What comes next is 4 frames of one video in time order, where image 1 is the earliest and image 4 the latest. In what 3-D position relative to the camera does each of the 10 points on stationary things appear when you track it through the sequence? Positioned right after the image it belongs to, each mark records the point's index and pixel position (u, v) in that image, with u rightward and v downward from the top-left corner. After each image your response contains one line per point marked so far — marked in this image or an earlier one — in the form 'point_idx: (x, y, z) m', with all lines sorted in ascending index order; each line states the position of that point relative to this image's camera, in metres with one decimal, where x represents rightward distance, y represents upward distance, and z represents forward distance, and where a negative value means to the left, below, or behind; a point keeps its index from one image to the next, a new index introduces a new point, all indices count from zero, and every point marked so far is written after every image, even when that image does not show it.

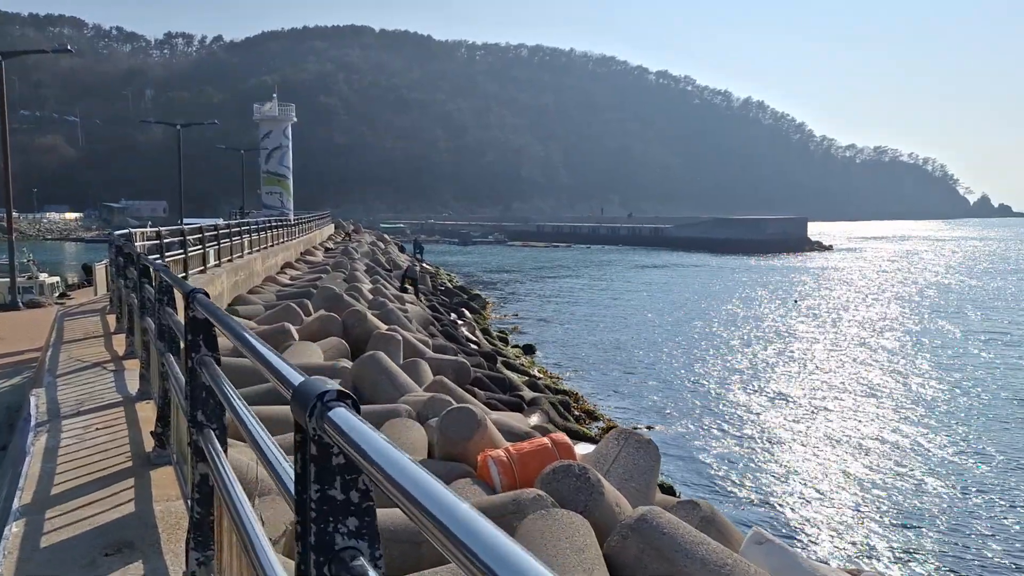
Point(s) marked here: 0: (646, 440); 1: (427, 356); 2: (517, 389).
0: (+0.8, -1.0, +5.3) m
1: (-1.1, -0.9, +11.1) m
2: (0.0, -1.6, +13.4) m
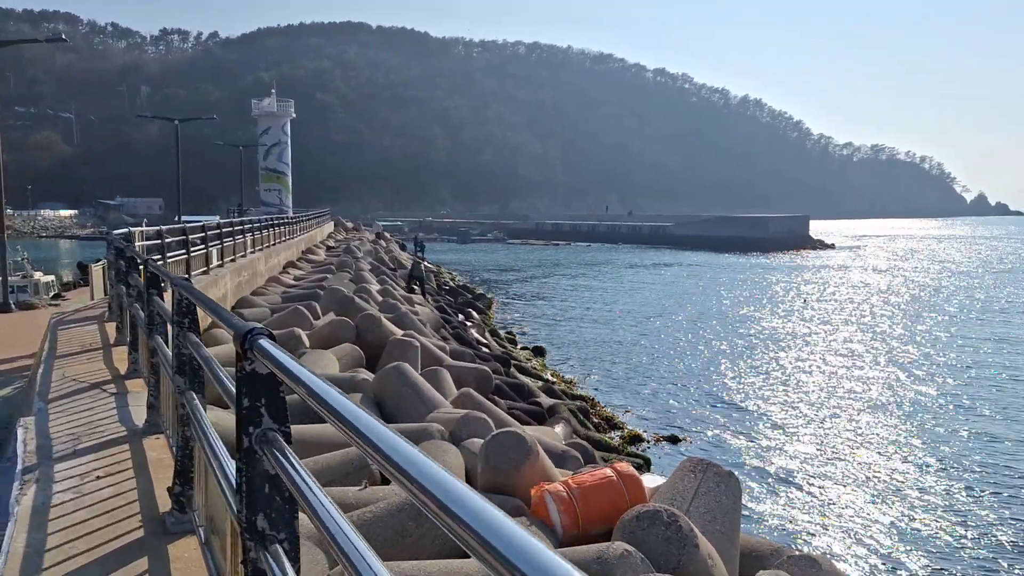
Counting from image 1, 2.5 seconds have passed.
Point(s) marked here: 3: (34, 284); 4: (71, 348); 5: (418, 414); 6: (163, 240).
0: (+1.2, -1.0, +4.6) m
1: (-0.8, -0.9, +10.4) m
2: (+0.3, -1.6, +12.7) m
3: (-11.1, +0.1, +19.7) m
4: (-3.0, -0.4, +5.9) m
5: (-0.8, -1.0, +7.0) m
6: (-4.1, +0.6, +9.9) m
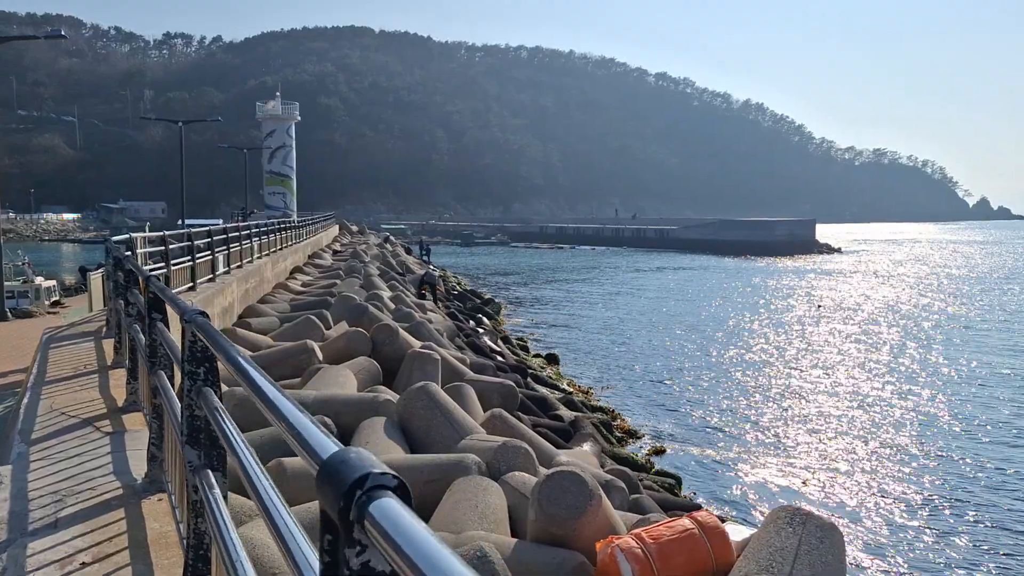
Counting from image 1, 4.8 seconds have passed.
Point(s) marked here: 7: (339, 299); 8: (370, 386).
0: (+1.5, -1.1, +3.9) m
1: (-0.5, -1.0, +9.8) m
2: (+0.6, -1.7, +12.0) m
3: (-10.7, 0.0, +19.1) m
4: (-2.7, -0.5, +5.2) m
5: (-0.5, -1.1, +6.3) m
6: (-3.8, +0.5, +9.3) m
7: (-2.5, -0.2, +12.4) m
8: (-1.4, -1.0, +8.4) m
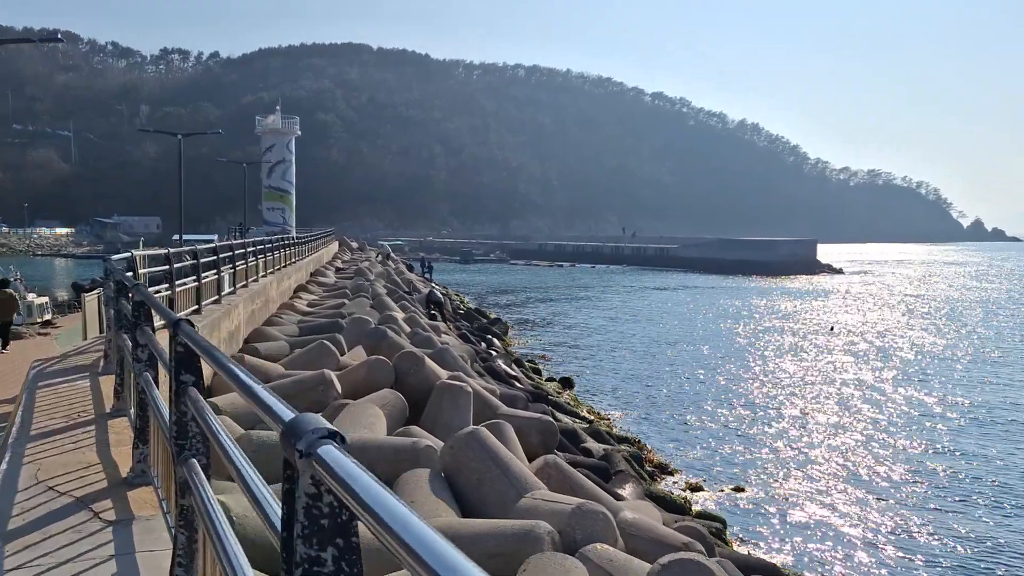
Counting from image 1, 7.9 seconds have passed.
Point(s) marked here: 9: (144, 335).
0: (+1.9, -1.3, +3.0) m
1: (-0.1, -1.3, +8.8) m
2: (+1.0, -2.0, +11.1) m
3: (-10.4, -0.4, +18.1) m
4: (-2.3, -0.7, +4.2) m
5: (0.0, -1.3, +5.3) m
6: (-3.3, +0.2, +8.3) m
7: (-2.1, -0.5, +11.5) m
8: (-1.0, -1.2, +7.5) m
9: (-1.5, -0.2, +3.5) m
